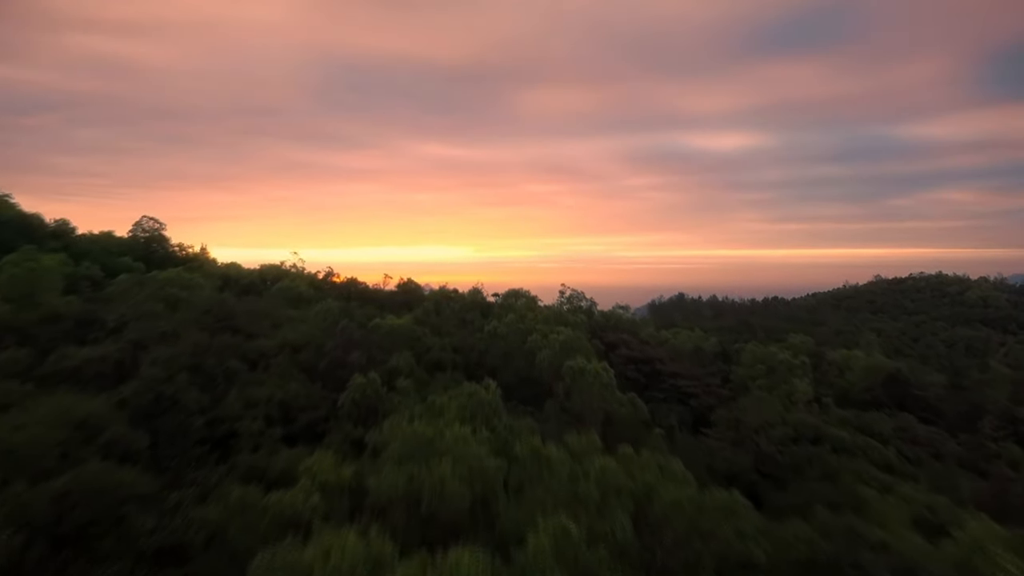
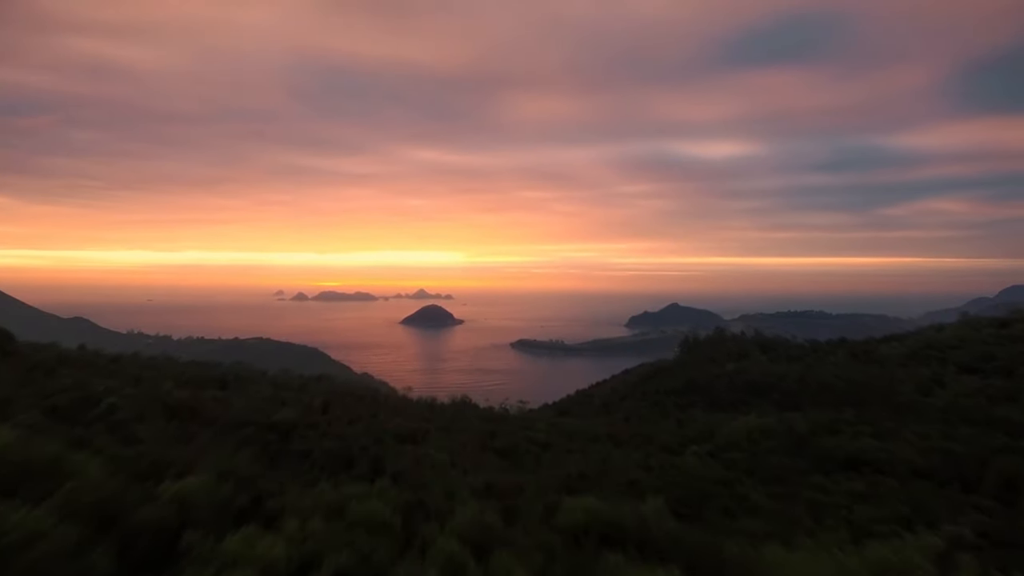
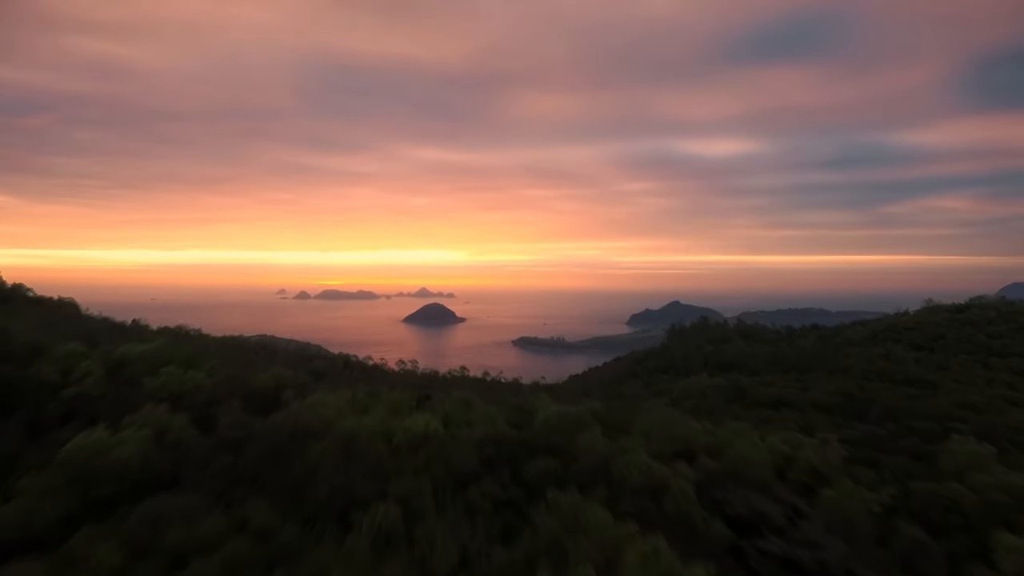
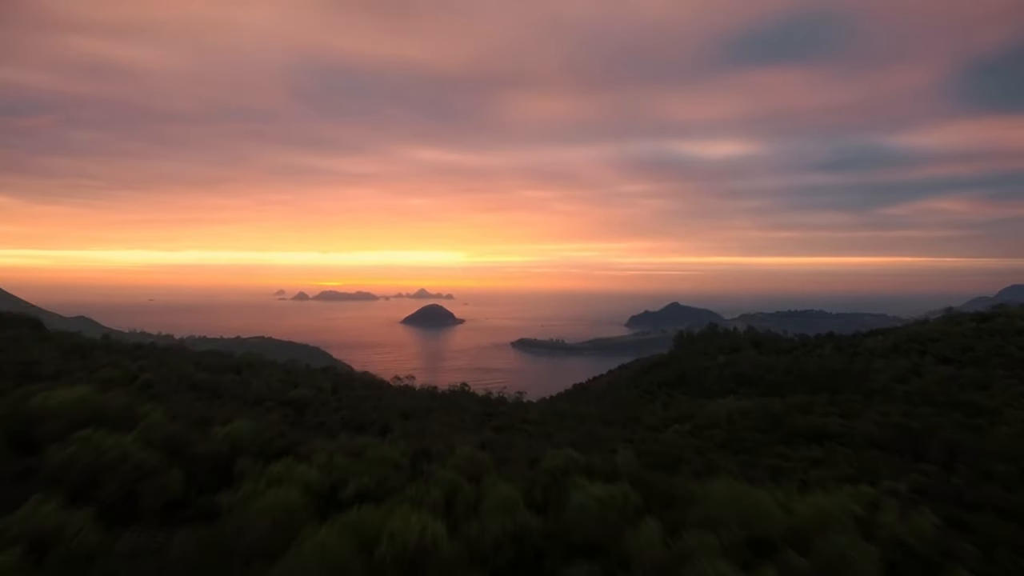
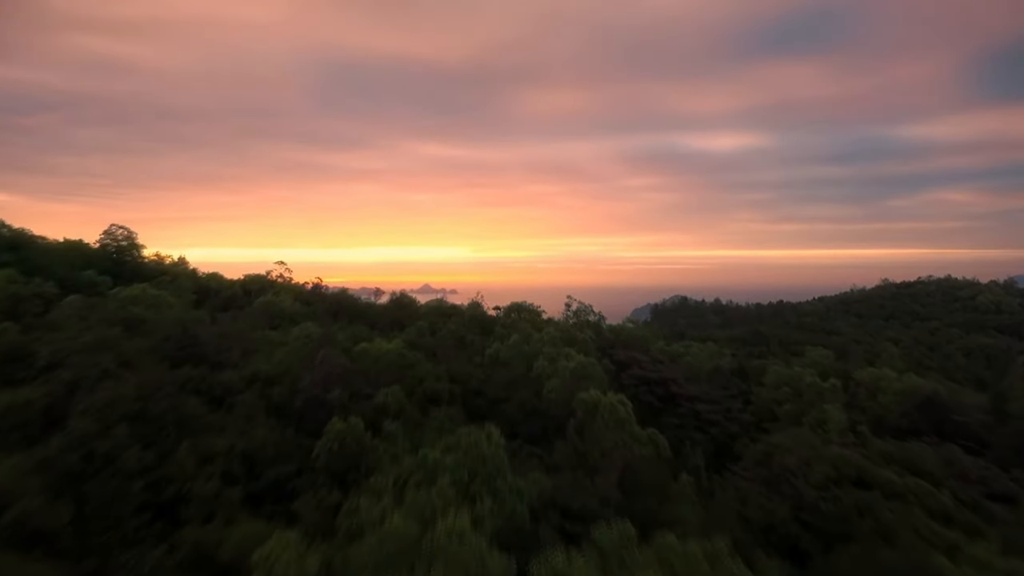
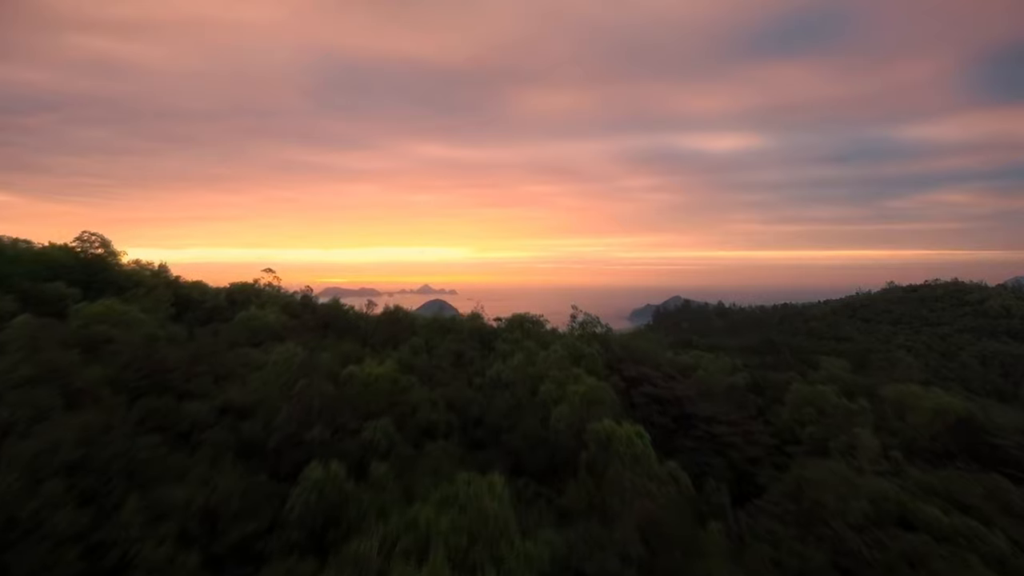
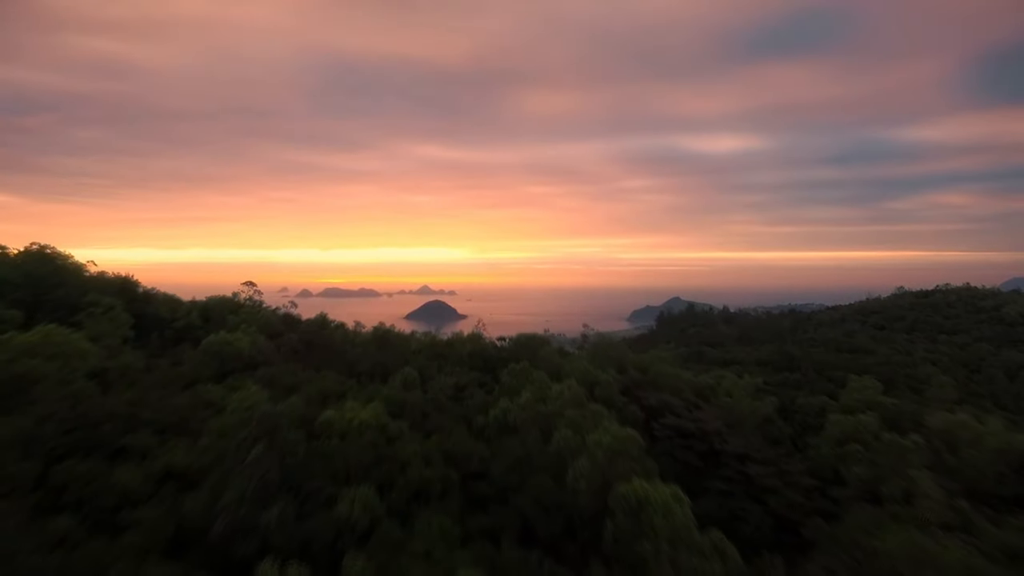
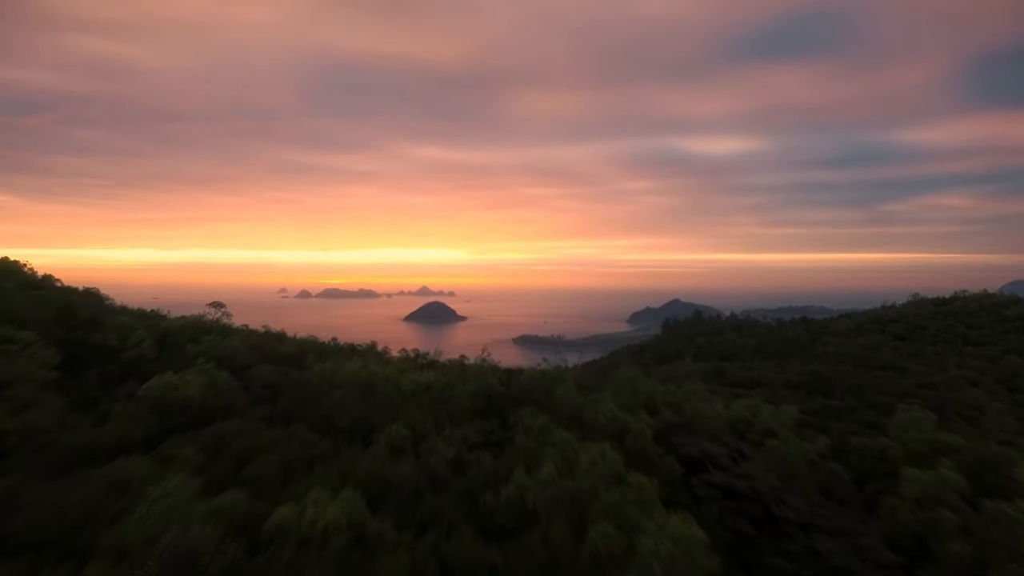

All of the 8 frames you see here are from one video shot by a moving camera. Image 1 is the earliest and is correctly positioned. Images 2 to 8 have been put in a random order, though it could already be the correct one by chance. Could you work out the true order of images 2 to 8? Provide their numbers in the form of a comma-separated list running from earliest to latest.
5, 6, 7, 8, 3, 4, 2
